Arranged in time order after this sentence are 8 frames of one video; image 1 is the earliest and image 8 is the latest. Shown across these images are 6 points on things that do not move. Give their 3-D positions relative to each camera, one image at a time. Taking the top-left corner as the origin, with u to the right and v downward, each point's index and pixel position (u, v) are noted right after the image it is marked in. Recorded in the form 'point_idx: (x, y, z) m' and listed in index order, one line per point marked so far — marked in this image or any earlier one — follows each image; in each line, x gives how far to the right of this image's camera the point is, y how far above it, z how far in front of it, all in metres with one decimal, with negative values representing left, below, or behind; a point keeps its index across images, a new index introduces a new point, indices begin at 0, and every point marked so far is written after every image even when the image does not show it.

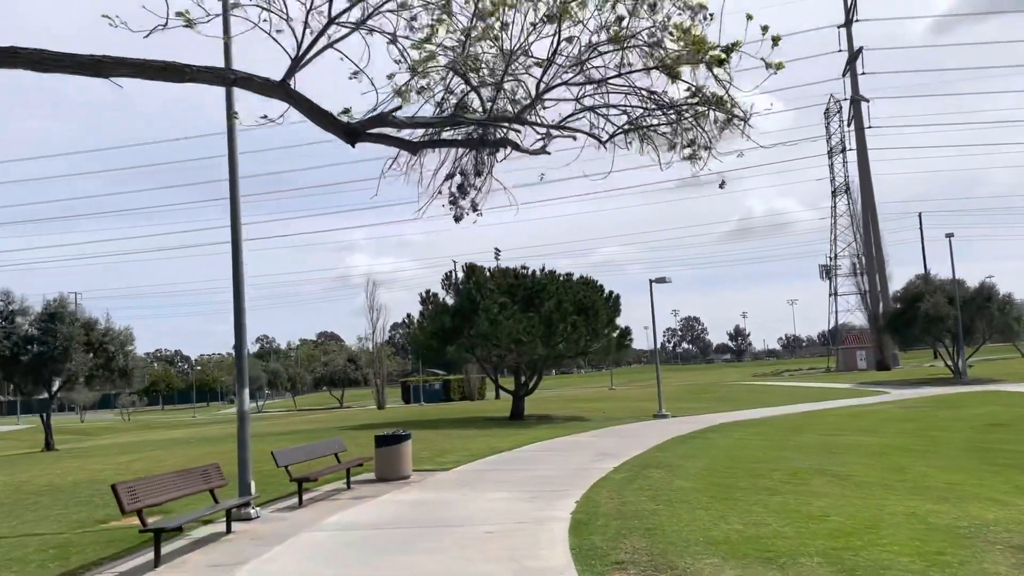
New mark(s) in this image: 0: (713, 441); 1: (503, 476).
0: (+4.7, -3.5, +19.2) m
1: (-0.2, -3.3, +14.5) m
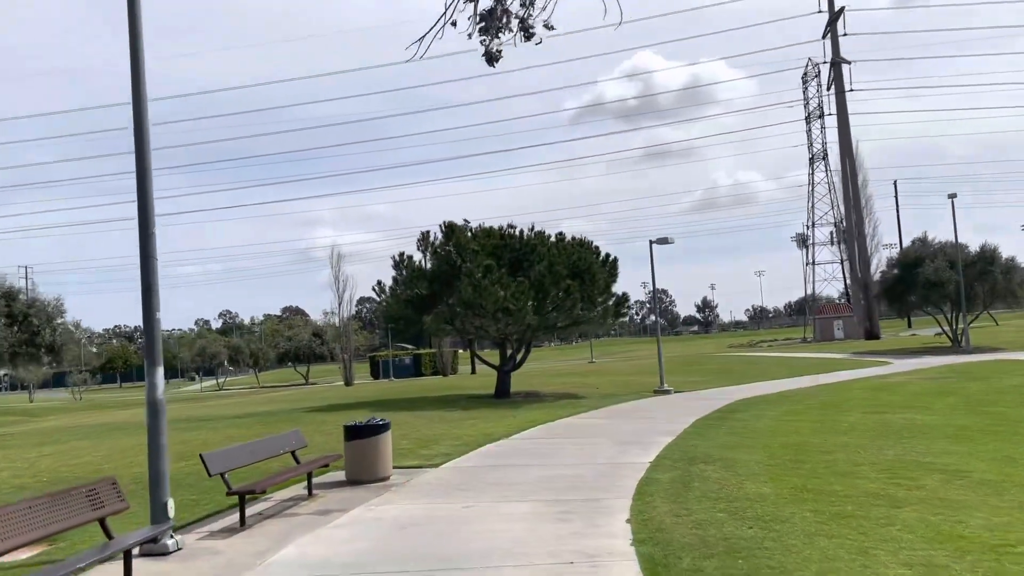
0: (+4.6, -2.6, +16.2) m
1: (0.0, -2.6, +11.4) m
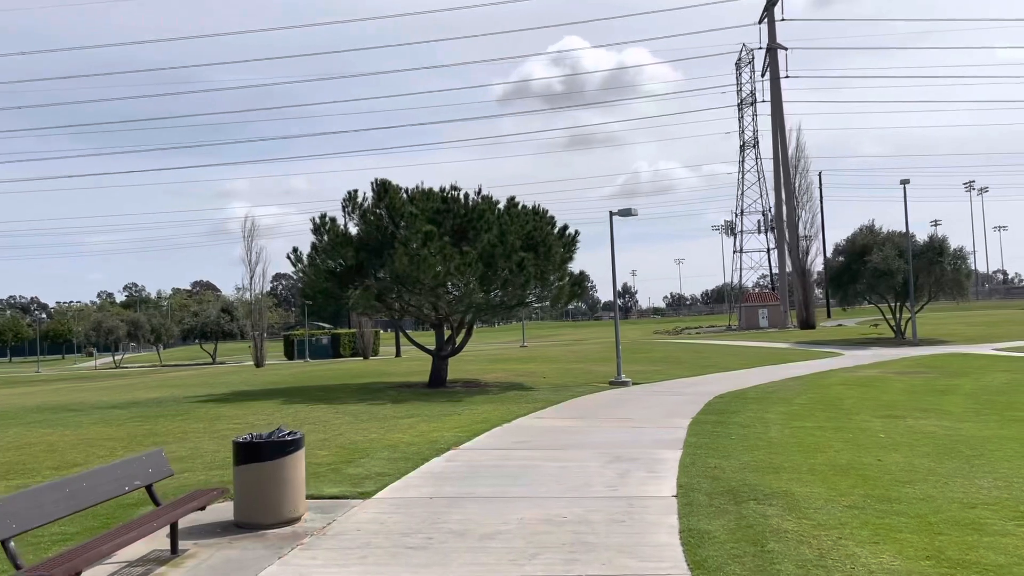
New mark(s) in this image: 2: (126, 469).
0: (+3.8, -2.2, +13.0) m
1: (-0.3, -2.2, +7.8) m
2: (-3.2, -1.5, +7.0) m
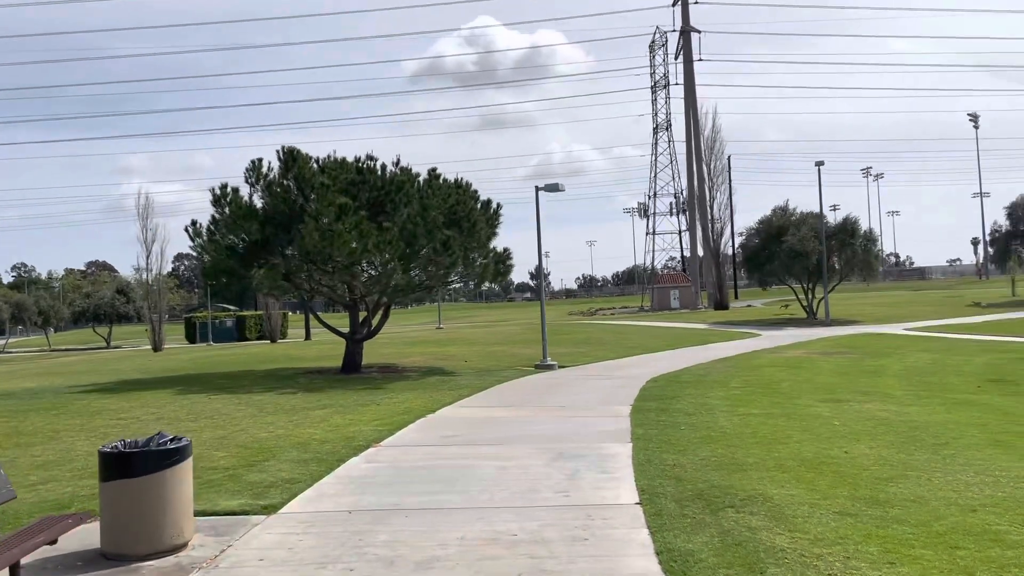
0: (+2.8, -1.9, +12.1) m
1: (-0.8, -1.9, +6.4) m
2: (-3.6, -1.3, +5.3) m
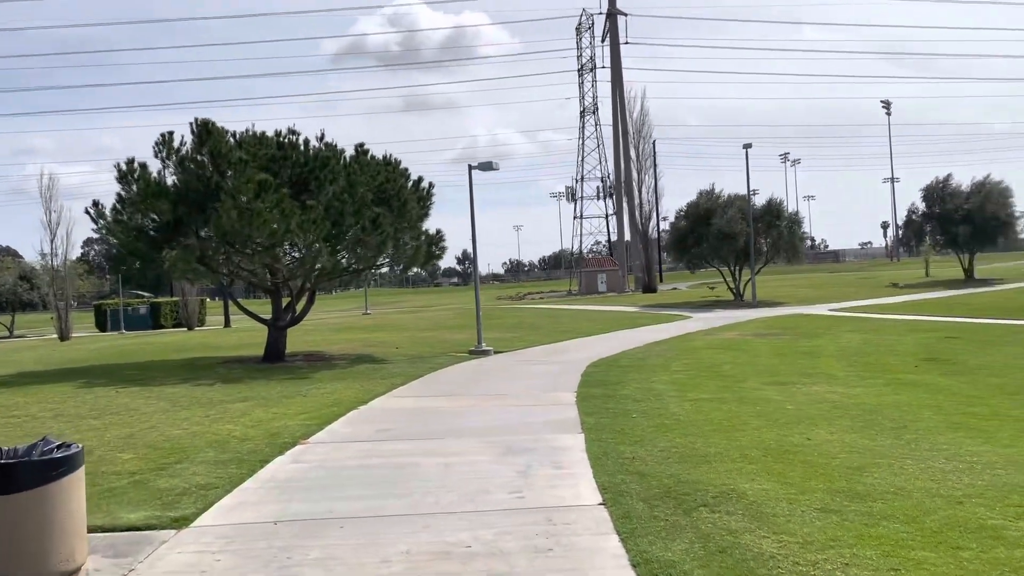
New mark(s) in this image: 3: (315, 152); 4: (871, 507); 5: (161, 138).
0: (+2.0, -1.6, +11.5) m
1: (-1.1, -1.8, +5.6) m
2: (-3.8, -1.2, +4.2) m
3: (-4.6, +3.2, +19.5) m
4: (+2.7, -1.6, +6.2) m
5: (-8.2, +3.5, +19.5) m
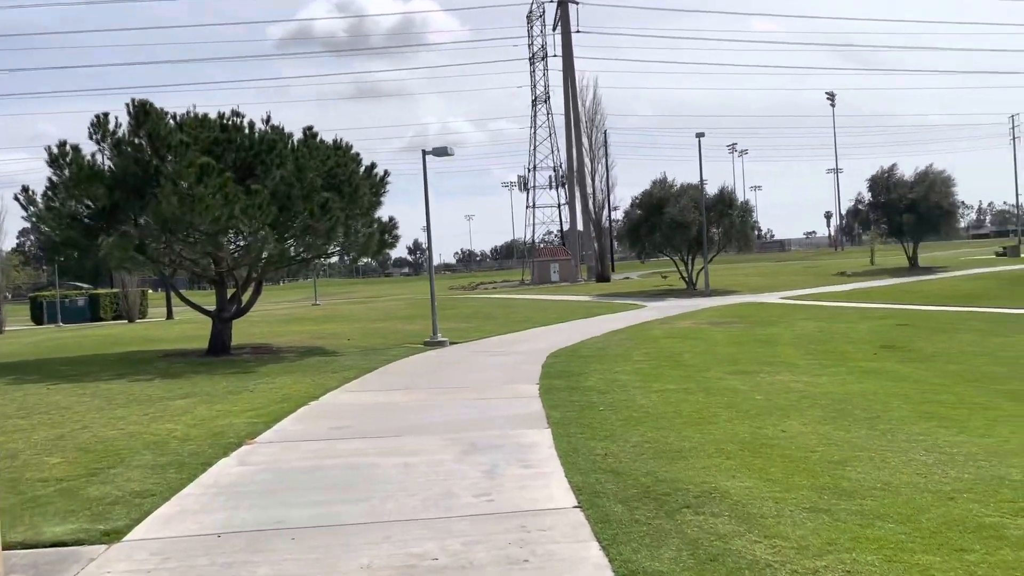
0: (+1.4, -1.4, +11.1) m
1: (-1.3, -1.7, +5.0) m
2: (-3.9, -1.2, +3.5) m
3: (-5.6, +3.4, +18.6) m
4: (+2.5, -1.5, +5.9) m
5: (-9.2, +3.7, +18.4) m
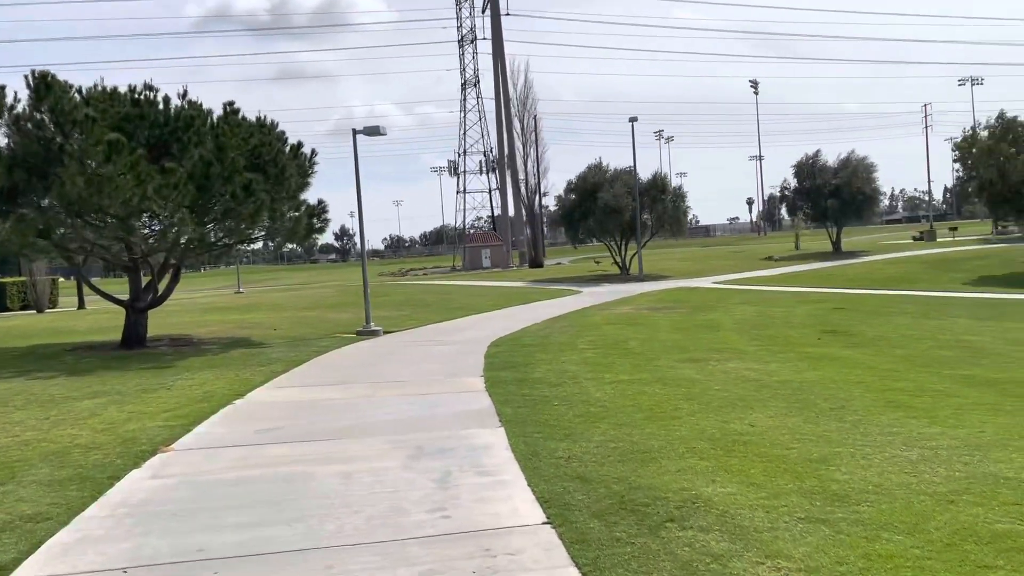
0: (+0.8, -1.2, +10.4) m
1: (-1.4, -1.7, +4.1) m
2: (-3.9, -1.1, +2.4) m
3: (-7.0, +3.7, +17.2) m
4: (+2.2, -1.4, +5.3) m
5: (-10.5, +4.0, +16.7) m
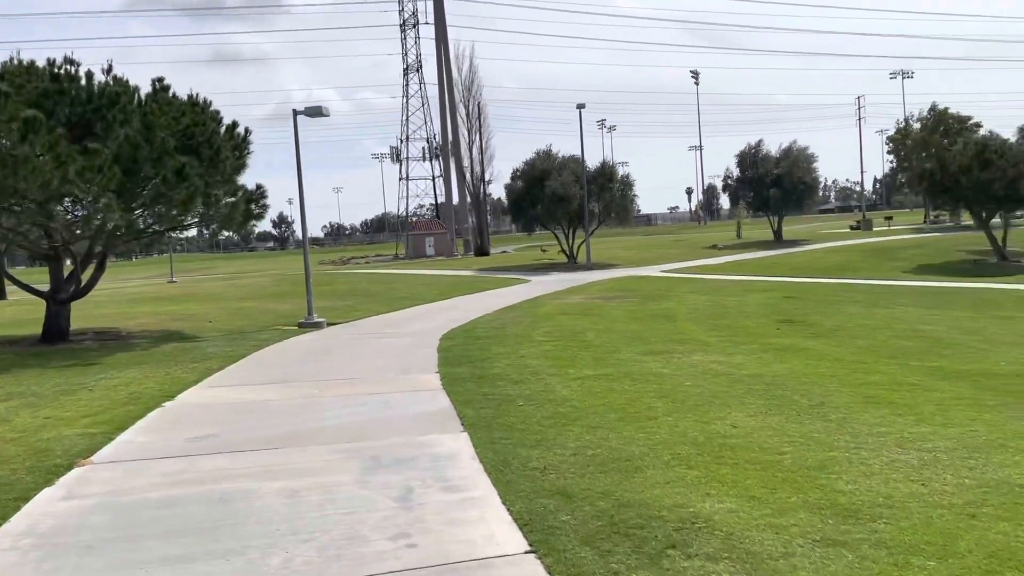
0: (+0.3, -1.1, +9.8) m
1: (-1.5, -1.6, +3.3) m
2: (-3.8, -1.2, +1.4) m
3: (-7.9, +3.9, +15.9) m
4: (+2.1, -1.4, +4.8) m
5: (-11.4, +4.1, +15.2) m
